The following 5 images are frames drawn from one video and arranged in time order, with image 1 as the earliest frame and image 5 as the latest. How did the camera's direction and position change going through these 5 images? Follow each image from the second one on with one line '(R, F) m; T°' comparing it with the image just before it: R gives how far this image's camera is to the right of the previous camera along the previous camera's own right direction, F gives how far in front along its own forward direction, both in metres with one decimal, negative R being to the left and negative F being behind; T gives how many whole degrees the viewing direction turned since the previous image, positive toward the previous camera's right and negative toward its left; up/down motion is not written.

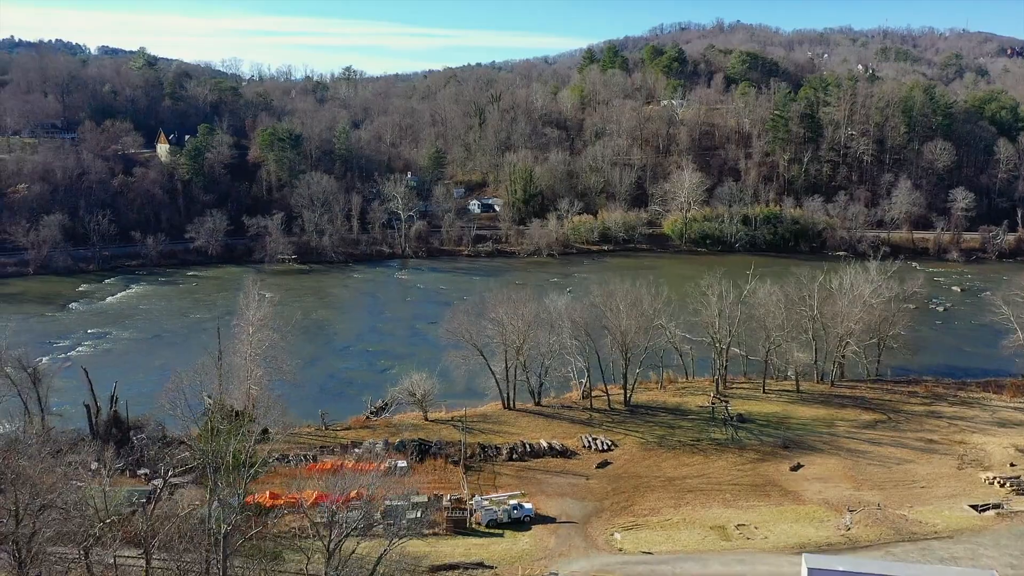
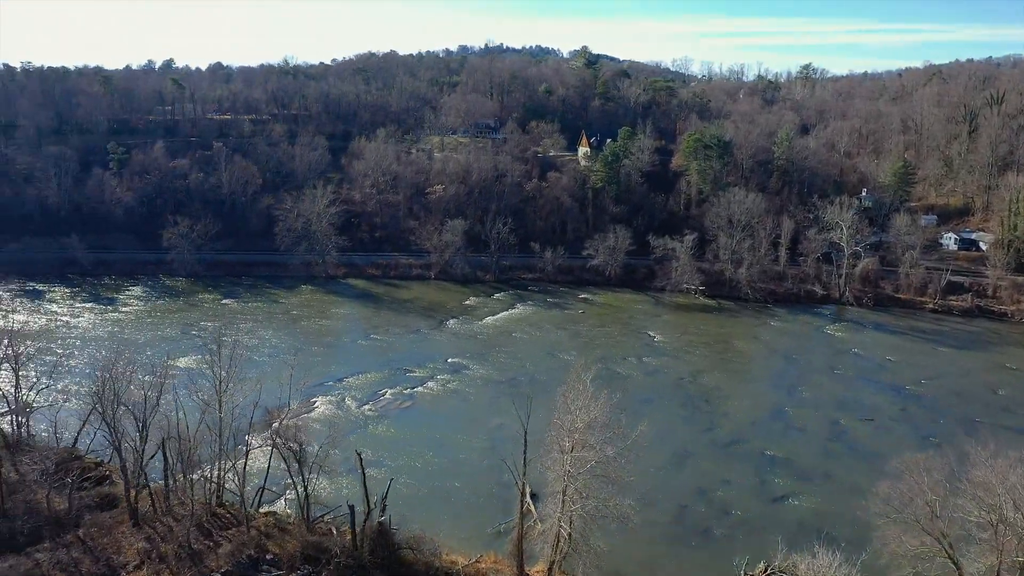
(-0.7, +7.0) m; -29°
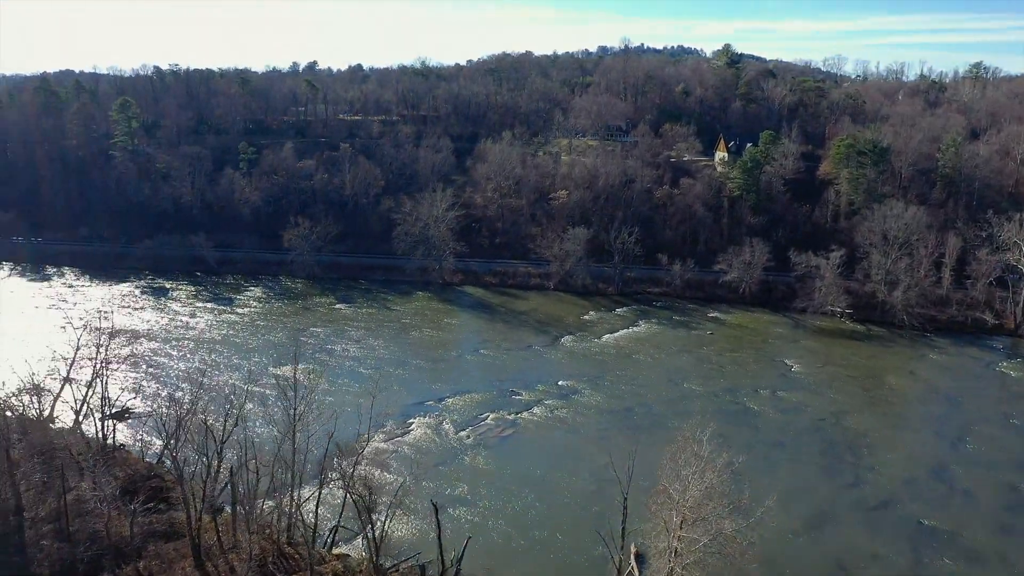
(+0.4, +1.9) m; -9°
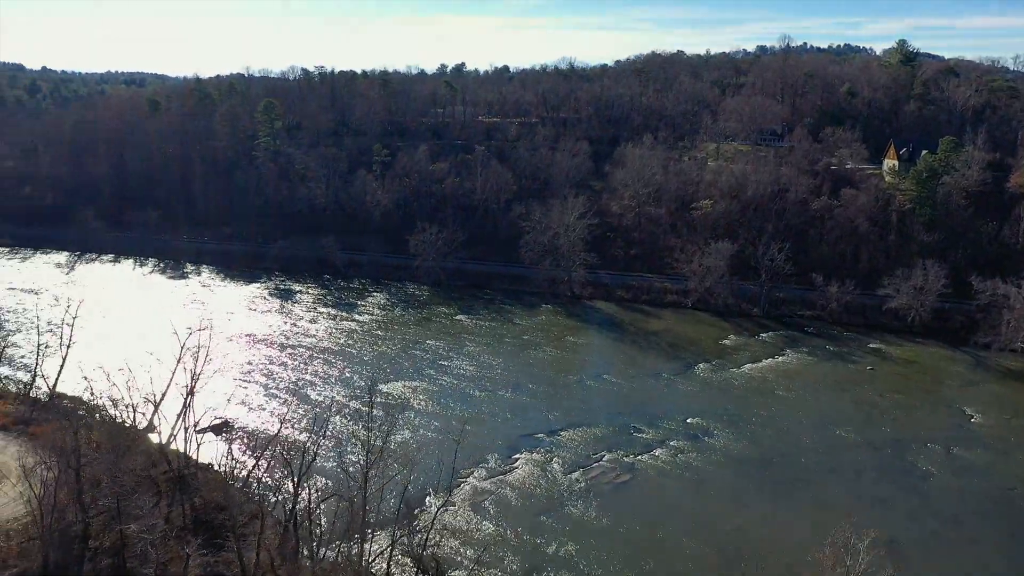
(+0.4, +2.1) m; -10°
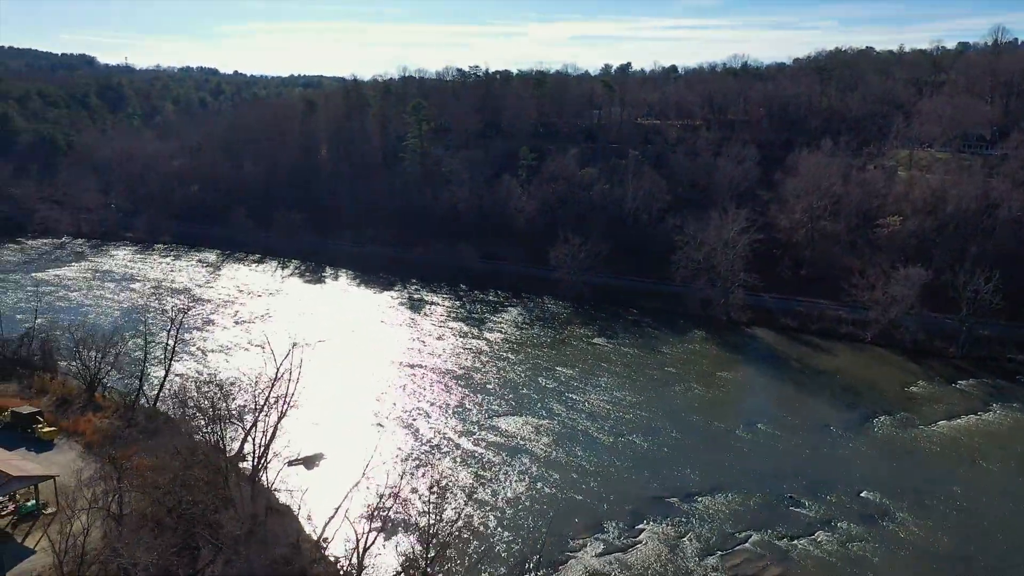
(+0.5, +2.8) m; -11°
